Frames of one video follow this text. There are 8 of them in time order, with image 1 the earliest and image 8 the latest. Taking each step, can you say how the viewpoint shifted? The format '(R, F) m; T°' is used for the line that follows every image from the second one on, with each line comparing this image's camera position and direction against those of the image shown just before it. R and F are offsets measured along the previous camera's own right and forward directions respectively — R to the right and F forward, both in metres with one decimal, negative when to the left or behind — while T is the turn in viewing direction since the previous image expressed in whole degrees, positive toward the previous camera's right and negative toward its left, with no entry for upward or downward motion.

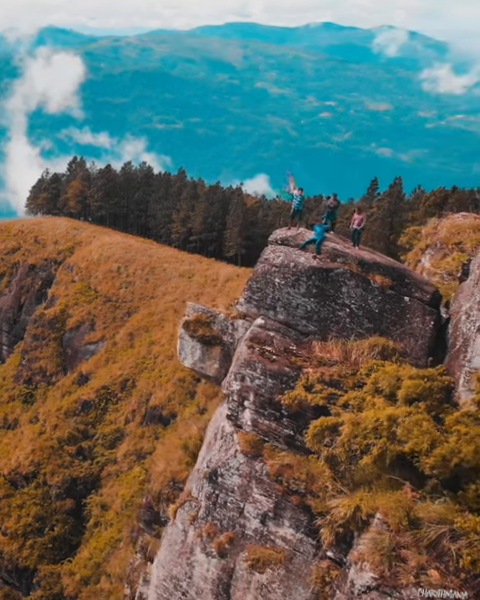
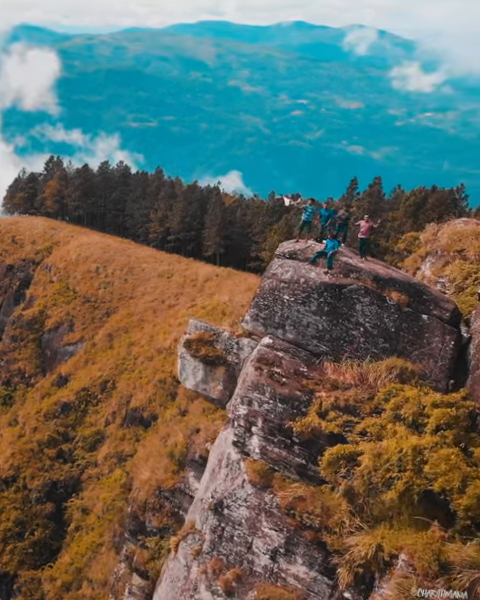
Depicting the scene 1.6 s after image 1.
(-0.7, +1.3) m; +1°
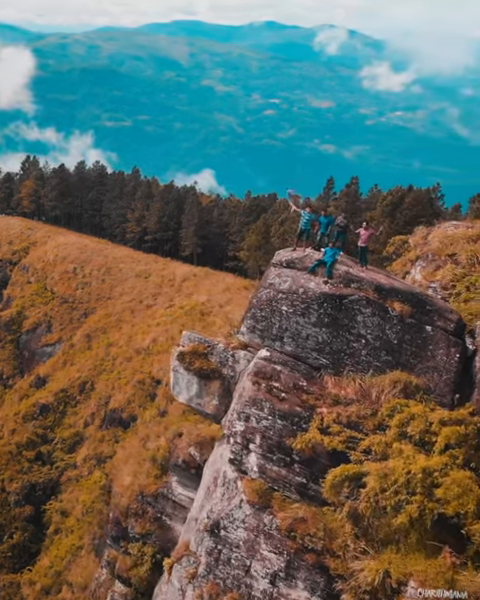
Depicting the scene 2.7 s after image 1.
(-0.4, +0.8) m; +2°
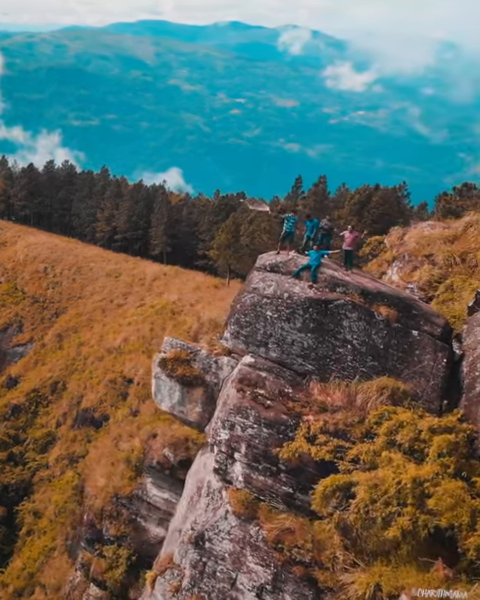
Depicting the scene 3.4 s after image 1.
(-0.3, +0.5) m; +2°
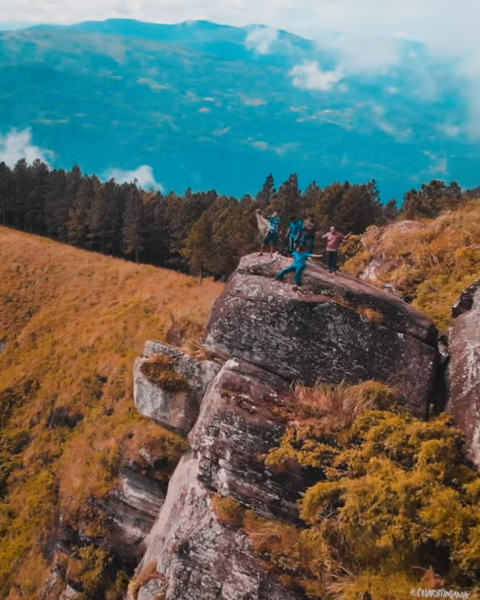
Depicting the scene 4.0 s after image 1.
(-0.2, +0.4) m; +2°
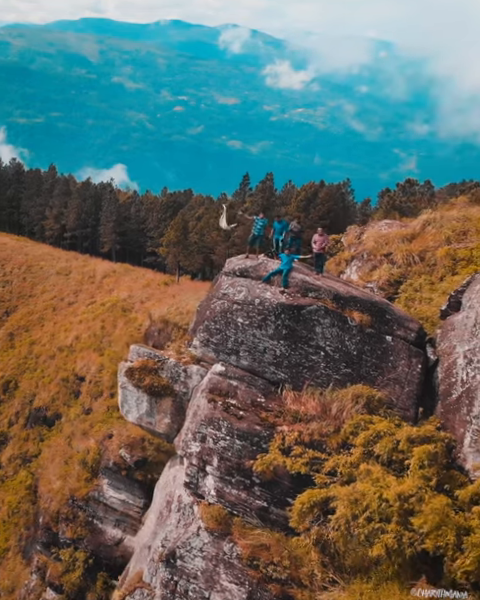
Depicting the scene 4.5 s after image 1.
(-0.2, +0.3) m; +2°
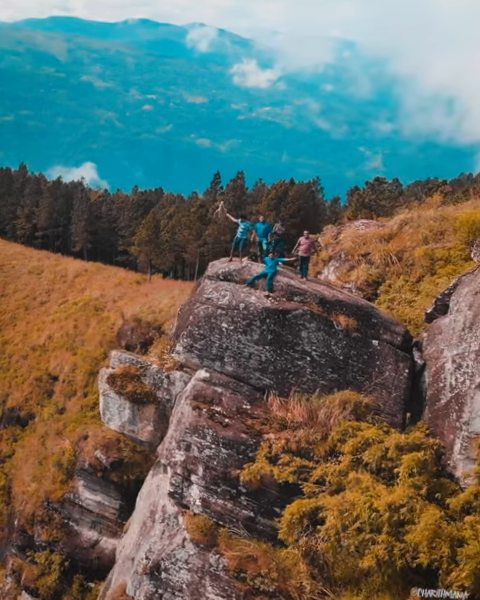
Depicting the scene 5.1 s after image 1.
(-0.2, +0.4) m; +2°
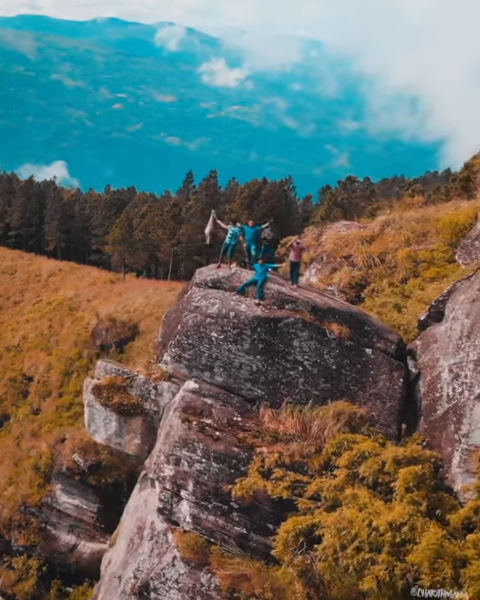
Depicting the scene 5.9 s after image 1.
(-0.3, +0.5) m; +2°
